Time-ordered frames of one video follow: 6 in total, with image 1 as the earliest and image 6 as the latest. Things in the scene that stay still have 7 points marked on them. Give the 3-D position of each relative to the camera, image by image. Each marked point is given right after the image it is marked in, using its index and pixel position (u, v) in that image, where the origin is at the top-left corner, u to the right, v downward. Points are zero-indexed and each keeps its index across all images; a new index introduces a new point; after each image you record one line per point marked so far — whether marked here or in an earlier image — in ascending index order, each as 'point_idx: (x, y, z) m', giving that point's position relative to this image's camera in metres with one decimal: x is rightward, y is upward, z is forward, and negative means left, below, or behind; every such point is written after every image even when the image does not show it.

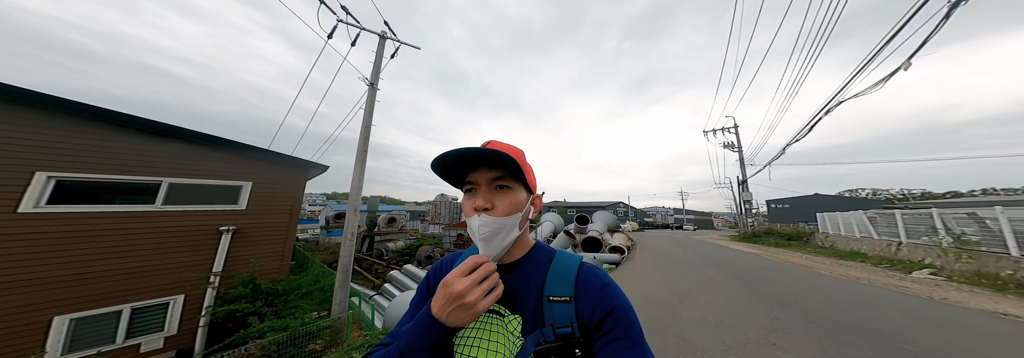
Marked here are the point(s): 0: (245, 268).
0: (-5.8, -2.0, +5.3) m
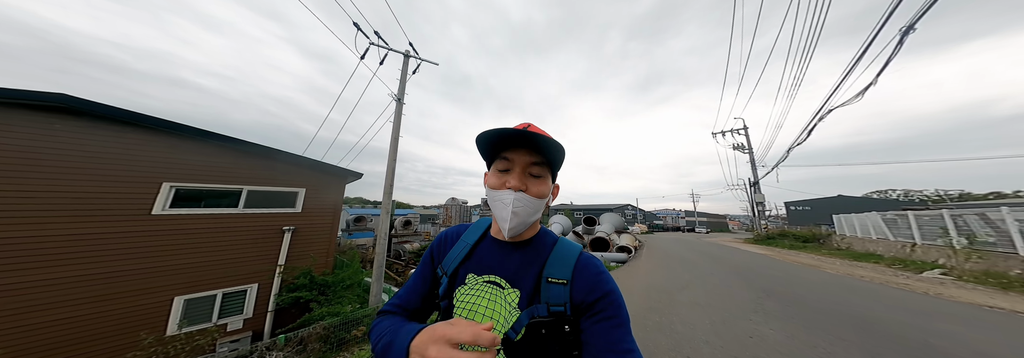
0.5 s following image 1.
0: (-5.4, -2.2, +6.1) m
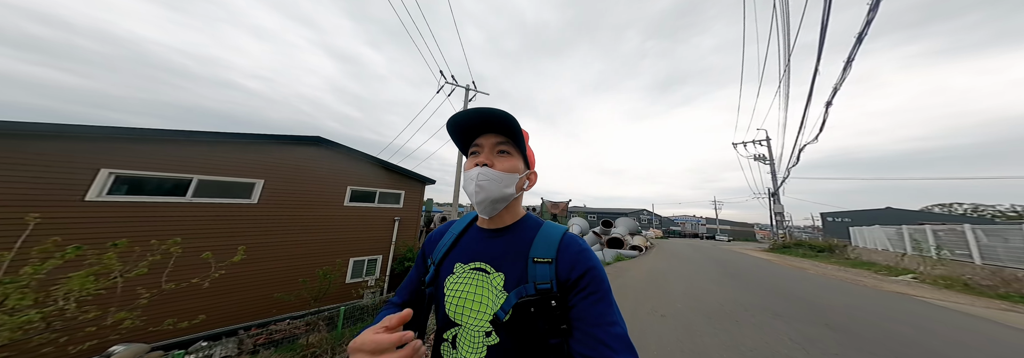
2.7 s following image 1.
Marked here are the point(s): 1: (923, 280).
0: (-4.1, -2.4, +8.5) m
1: (+14.6, -3.6, +7.8) m
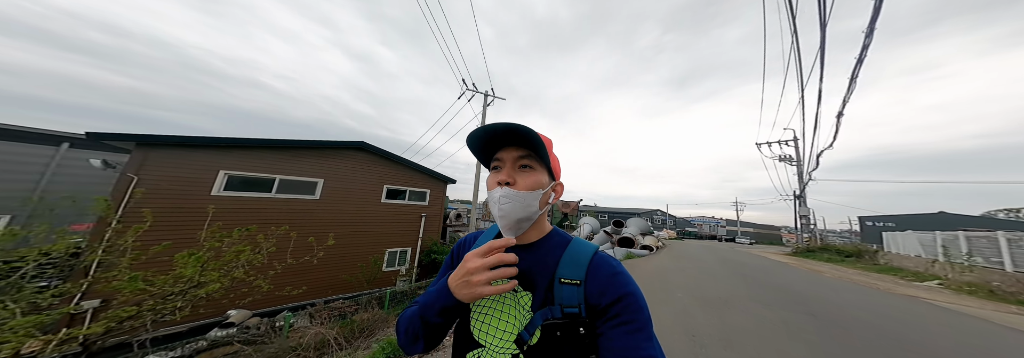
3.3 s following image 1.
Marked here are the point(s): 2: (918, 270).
0: (-3.4, -2.4, +9.3) m
1: (+15.2, -3.7, +7.6) m
2: (+19.0, -4.3, +10.1) m
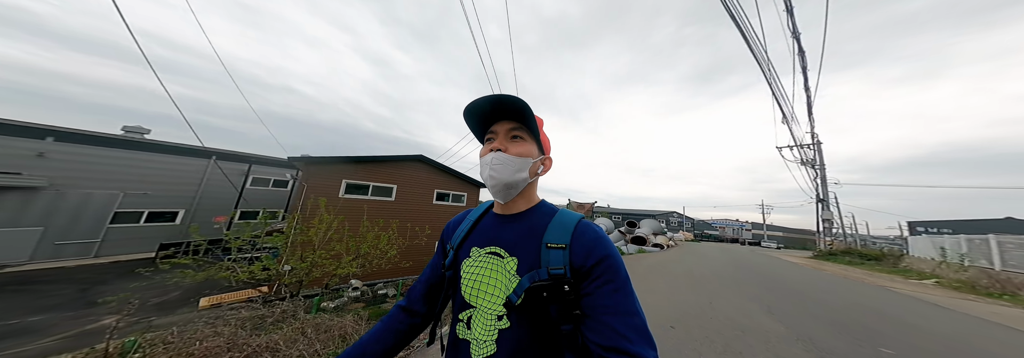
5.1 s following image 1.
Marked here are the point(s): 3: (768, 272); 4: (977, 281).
0: (-2.3, -2.6, +11.0) m
1: (+16.2, -4.0, +8.2) m
2: (+20.1, -4.5, +10.6) m
3: (+11.2, -4.1, +10.0) m
4: (+15.9, -3.5, +7.4) m
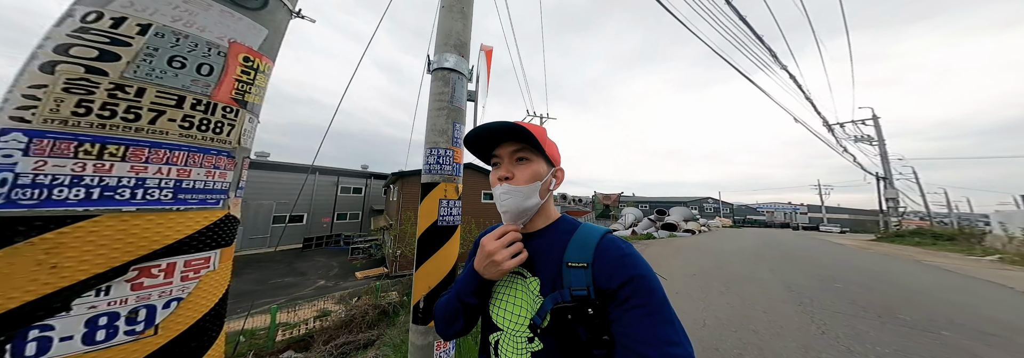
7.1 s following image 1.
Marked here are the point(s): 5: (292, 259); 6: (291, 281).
0: (-0.1, -2.5, +12.7) m
1: (+18.1, -3.0, +8.1) m
2: (+22.2, -3.2, +10.0) m
3: (+13.4, -3.3, +10.3) m
4: (+17.7, -2.6, +7.3) m
5: (-7.7, -2.8, +7.7) m
6: (-5.8, -2.7, +5.7) m
